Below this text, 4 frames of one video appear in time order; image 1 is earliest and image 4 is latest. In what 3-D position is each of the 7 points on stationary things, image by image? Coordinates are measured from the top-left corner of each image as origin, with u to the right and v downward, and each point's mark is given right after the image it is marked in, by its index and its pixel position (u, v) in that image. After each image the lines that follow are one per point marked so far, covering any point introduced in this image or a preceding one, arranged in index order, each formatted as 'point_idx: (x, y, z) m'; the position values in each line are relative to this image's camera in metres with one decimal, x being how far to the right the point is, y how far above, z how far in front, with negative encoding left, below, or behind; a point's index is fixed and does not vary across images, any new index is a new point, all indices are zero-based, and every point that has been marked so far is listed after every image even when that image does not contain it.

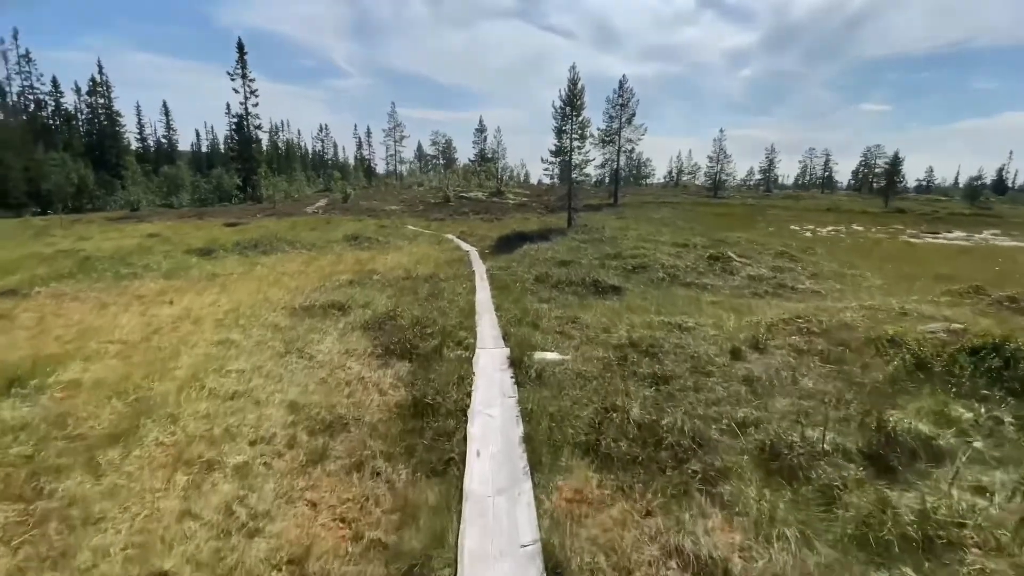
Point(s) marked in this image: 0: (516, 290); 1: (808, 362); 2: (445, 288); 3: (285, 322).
0: (+0.1, -0.1, +19.2) m
1: (+6.9, -1.8, +11.3) m
2: (-2.7, 0.0, +19.6) m
3: (-7.5, -1.1, +16.1) m
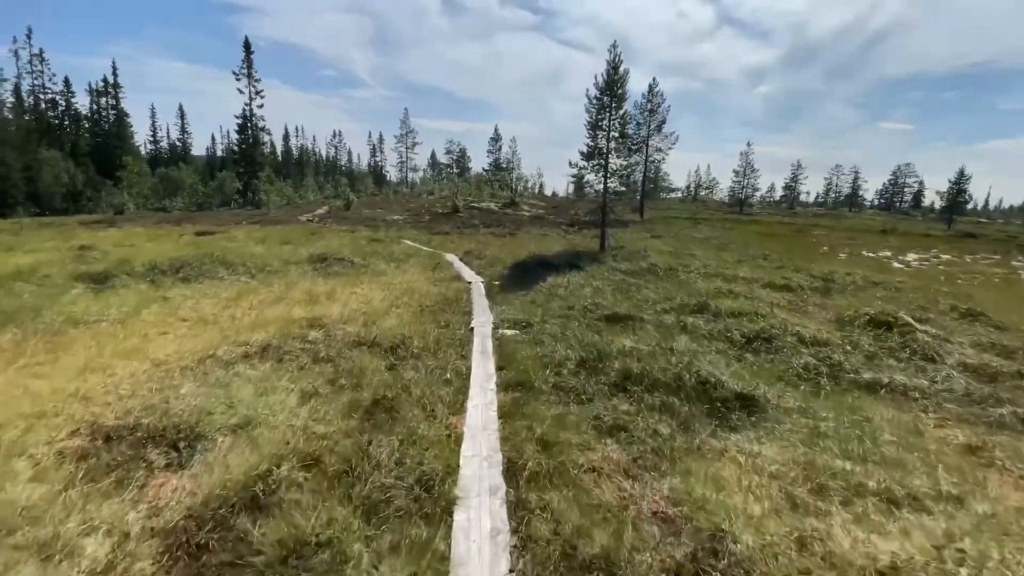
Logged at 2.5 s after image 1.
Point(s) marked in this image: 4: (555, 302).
0: (+0.7, -2.2, +9.8) m
1: (+7.2, -3.9, +1.8) m
2: (-2.2, -2.0, +10.4) m
3: (-7.1, -2.9, +6.9) m
4: (+1.6, -0.5, +18.7) m
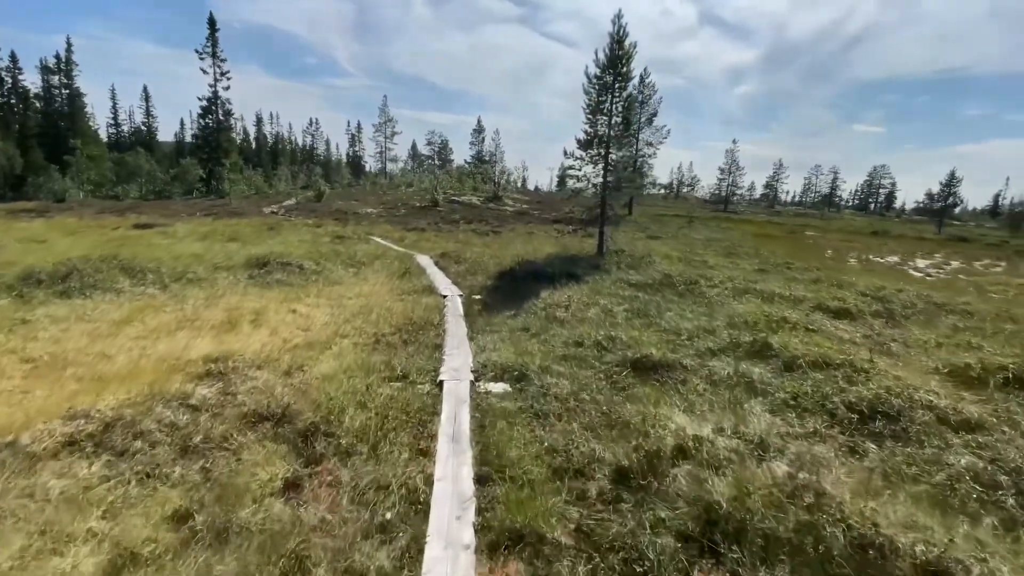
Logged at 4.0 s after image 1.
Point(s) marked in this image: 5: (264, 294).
0: (+0.6, -3.0, +5.2) m
1: (+7.4, -4.9, -2.5) m
2: (-2.3, -2.8, +5.7) m
3: (-7.0, -3.7, +2.0) m
4: (+1.2, -1.3, +14.1) m
5: (-9.6, -0.3, +18.6) m
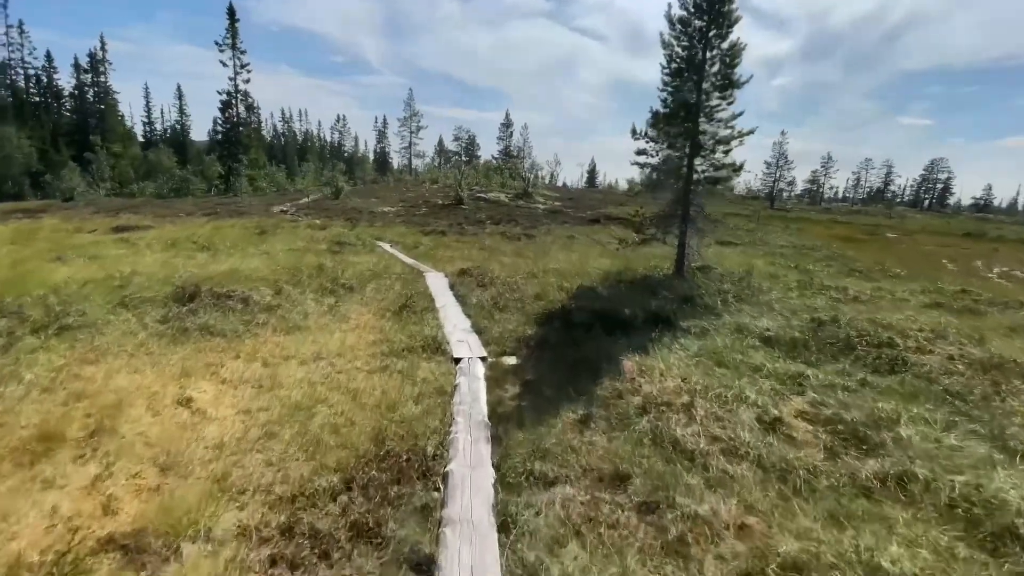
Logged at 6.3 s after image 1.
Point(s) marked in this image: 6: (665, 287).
0: (+1.2, -4.6, -2.6) m
1: (+7.6, -6.5, -10.7) m
2: (-1.7, -4.3, -2.0) m
3: (-6.6, -5.2, -5.4) m
4: (+2.3, -2.8, +6.2) m
5: (-8.2, -1.6, +11.3) m
6: (+5.4, -0.1, +17.1) m
